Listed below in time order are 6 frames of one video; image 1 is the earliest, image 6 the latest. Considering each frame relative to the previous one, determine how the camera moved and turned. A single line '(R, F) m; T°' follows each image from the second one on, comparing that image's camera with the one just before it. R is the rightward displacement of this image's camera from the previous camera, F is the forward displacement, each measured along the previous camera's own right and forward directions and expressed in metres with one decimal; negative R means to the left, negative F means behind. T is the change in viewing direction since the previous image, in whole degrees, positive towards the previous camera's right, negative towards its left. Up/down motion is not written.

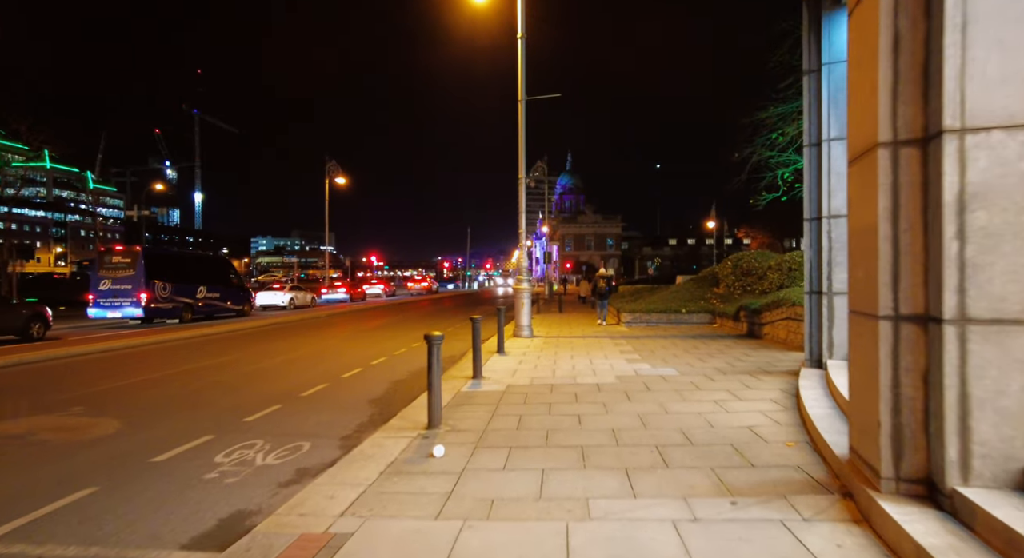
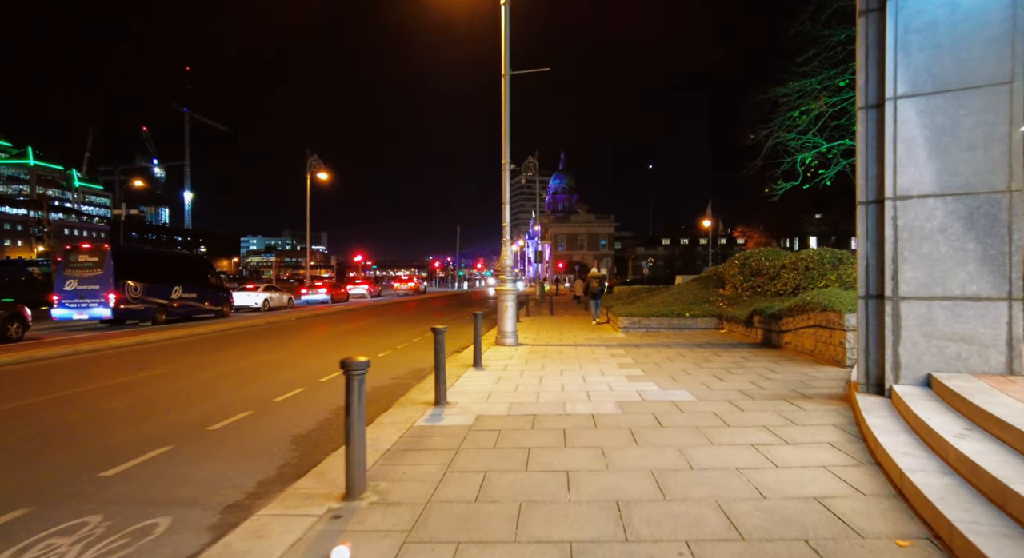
(+0.3, +1.8) m; +1°
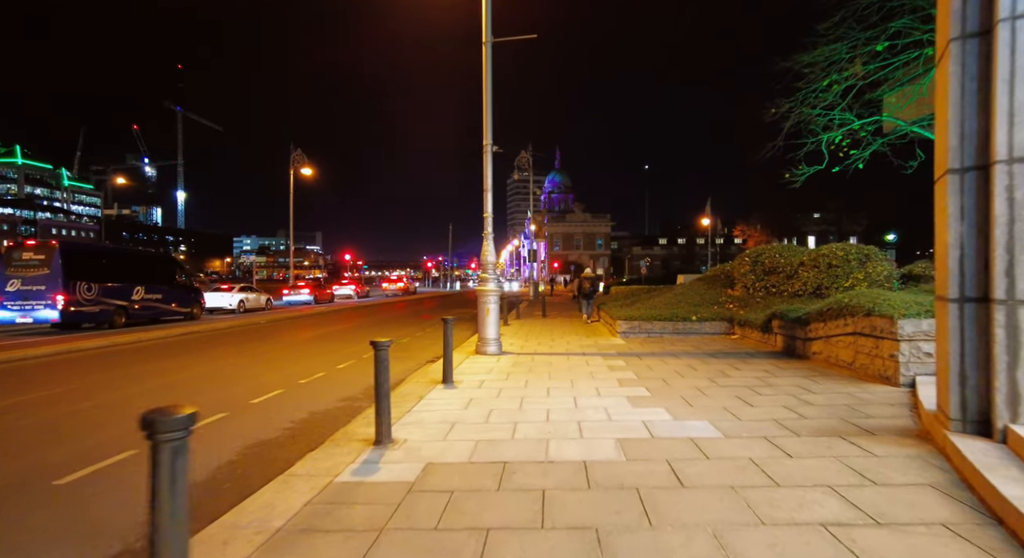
(+0.3, +1.7) m; 0°
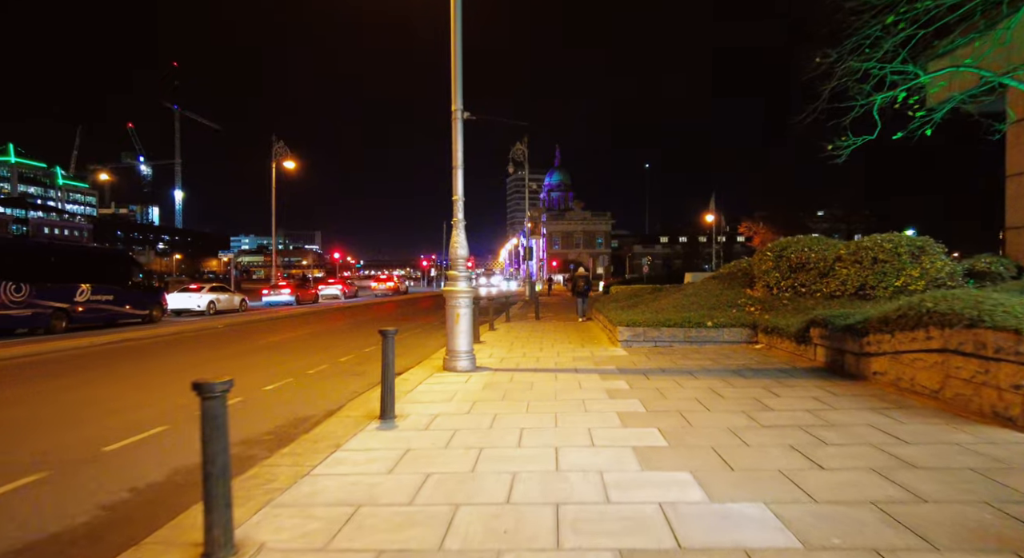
(+0.5, +2.2) m; 0°
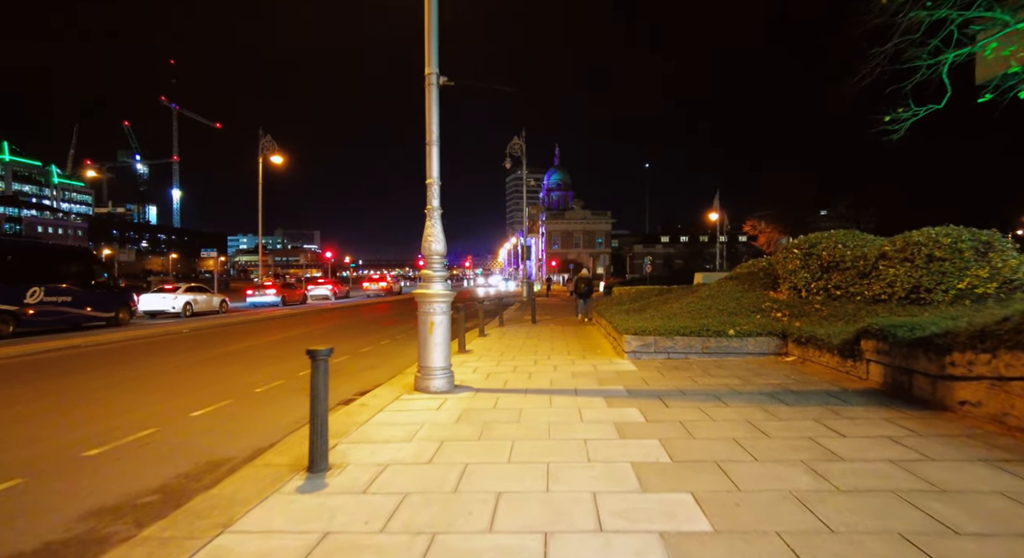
(+0.2, +1.6) m; 0°
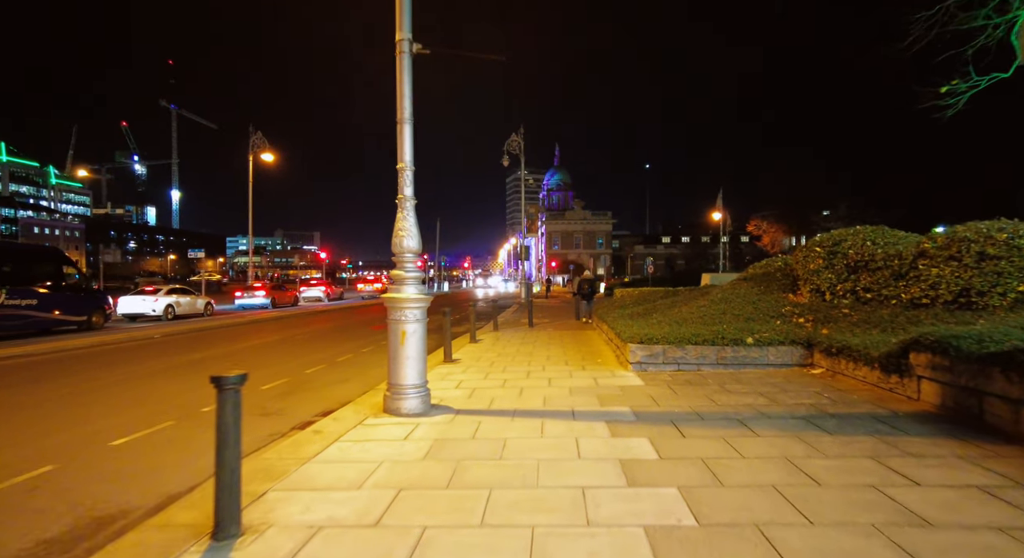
(+0.2, +1.1) m; 0°
